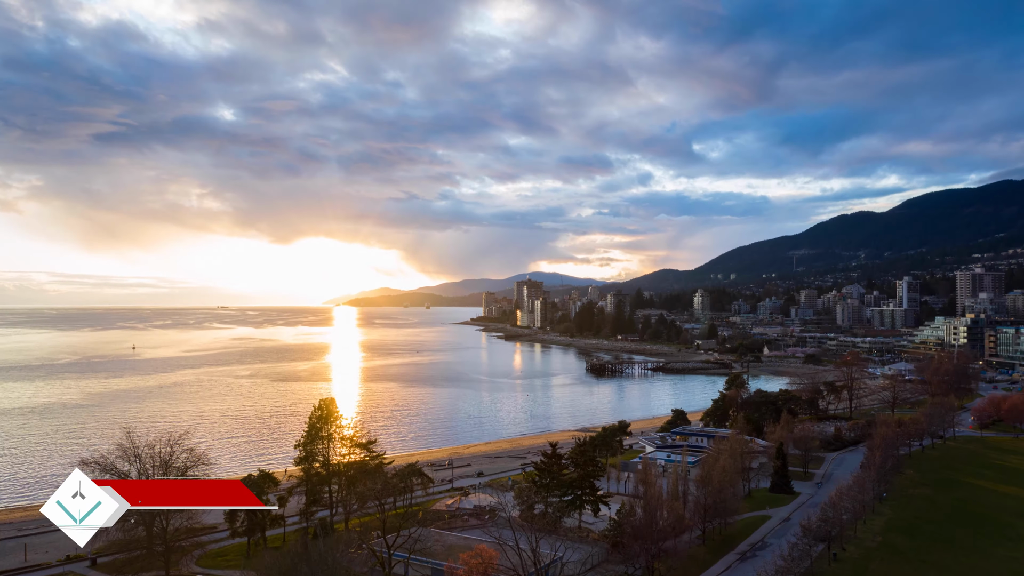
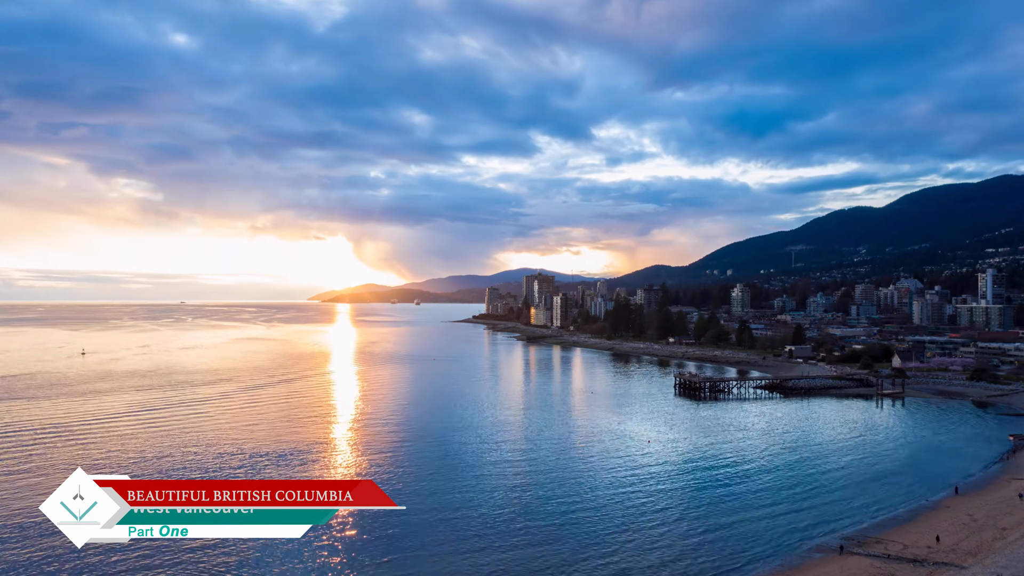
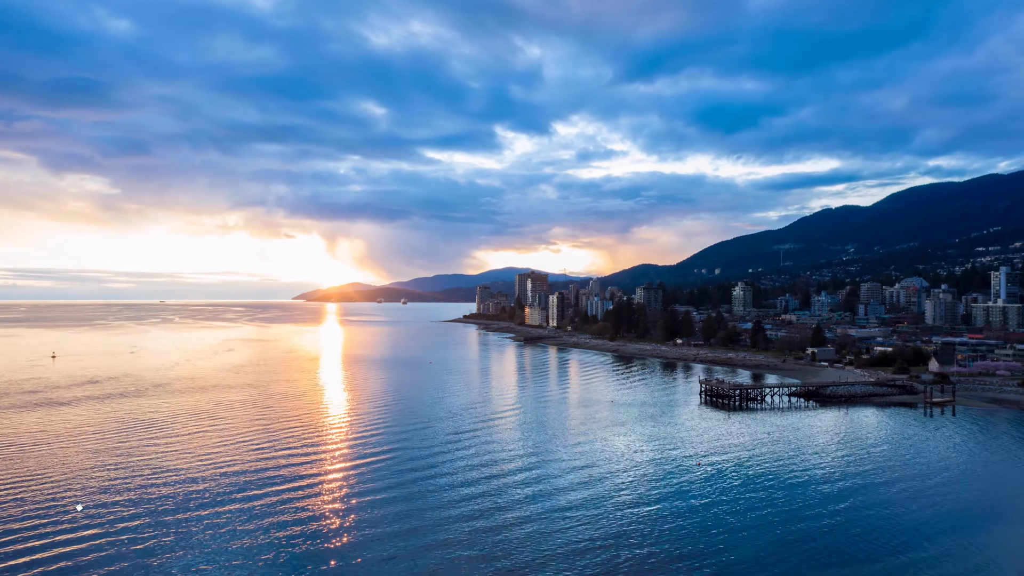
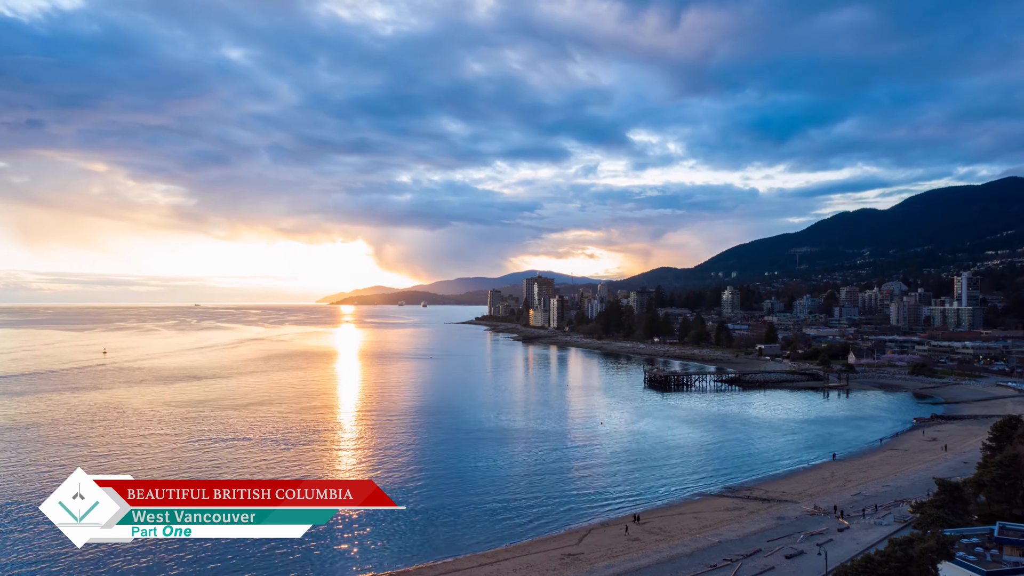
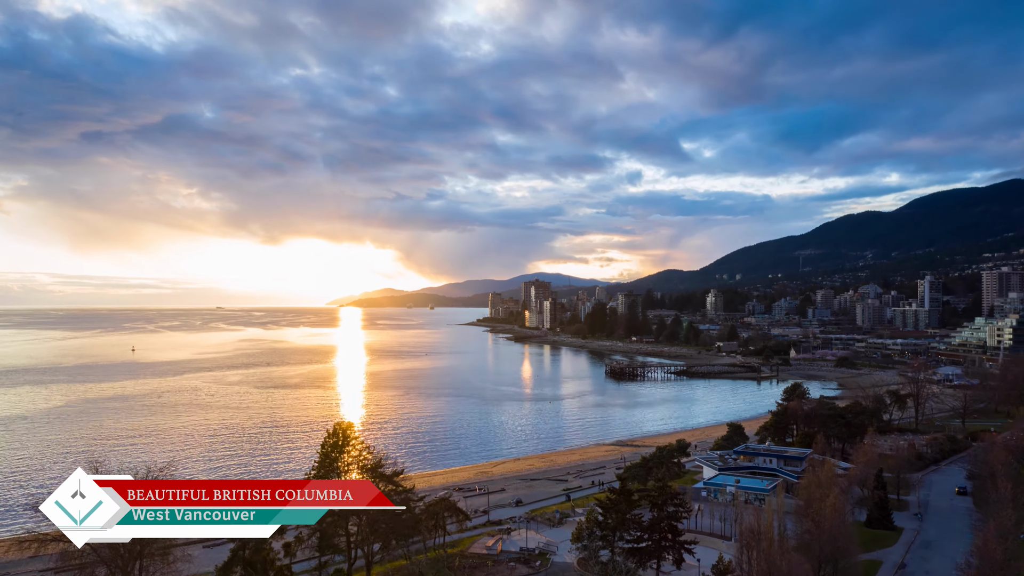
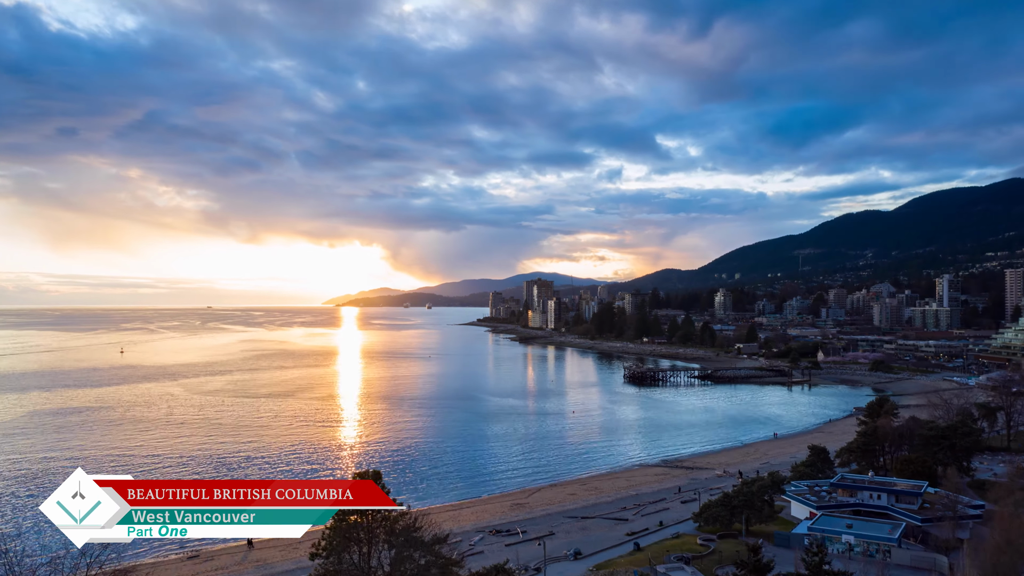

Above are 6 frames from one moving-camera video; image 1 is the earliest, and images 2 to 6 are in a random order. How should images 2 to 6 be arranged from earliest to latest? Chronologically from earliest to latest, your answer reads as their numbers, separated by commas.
5, 6, 4, 2, 3
